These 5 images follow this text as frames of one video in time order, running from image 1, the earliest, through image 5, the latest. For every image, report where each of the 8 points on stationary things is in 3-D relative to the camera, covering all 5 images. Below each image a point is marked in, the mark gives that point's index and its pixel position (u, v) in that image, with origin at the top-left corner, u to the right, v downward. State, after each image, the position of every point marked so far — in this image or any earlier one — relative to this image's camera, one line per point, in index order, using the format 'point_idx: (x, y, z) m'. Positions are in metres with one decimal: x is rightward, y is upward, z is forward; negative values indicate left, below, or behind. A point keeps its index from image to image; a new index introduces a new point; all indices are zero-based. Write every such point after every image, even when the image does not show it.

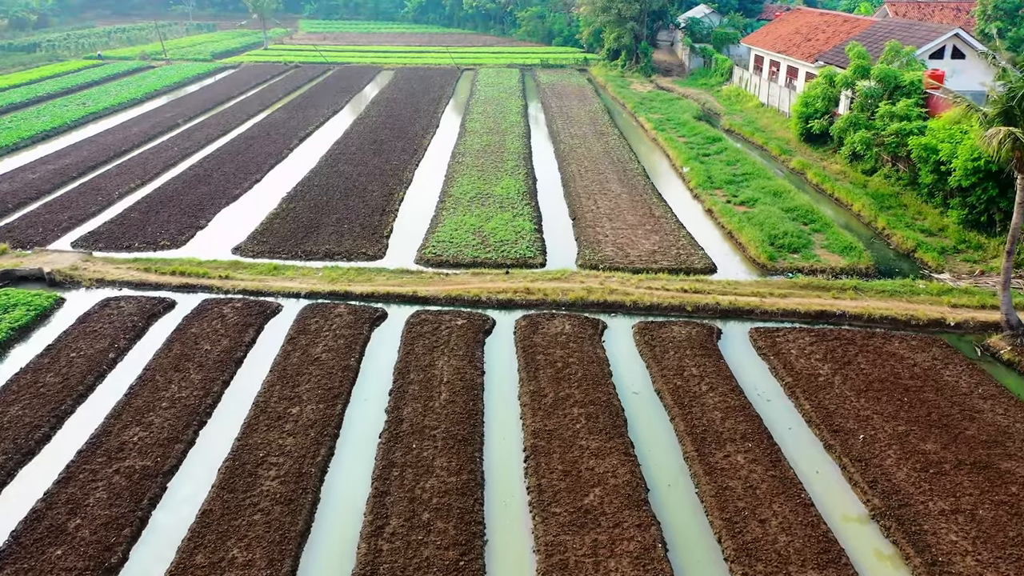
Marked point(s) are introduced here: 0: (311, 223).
0: (-4.9, +1.6, +17.2) m
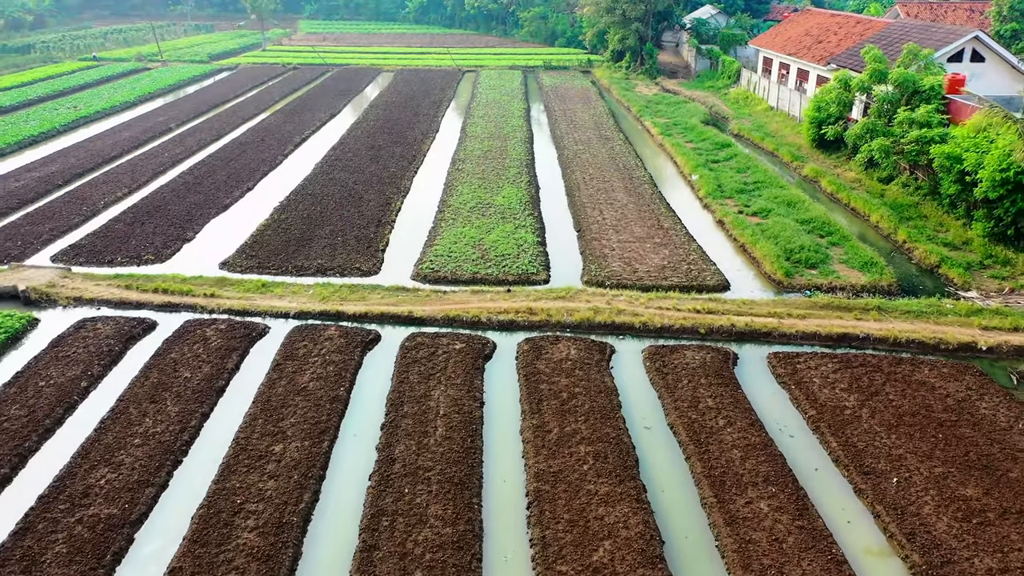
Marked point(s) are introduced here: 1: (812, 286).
0: (-4.9, +1.2, +16.4) m
1: (+6.0, 0.0, +14.0) m
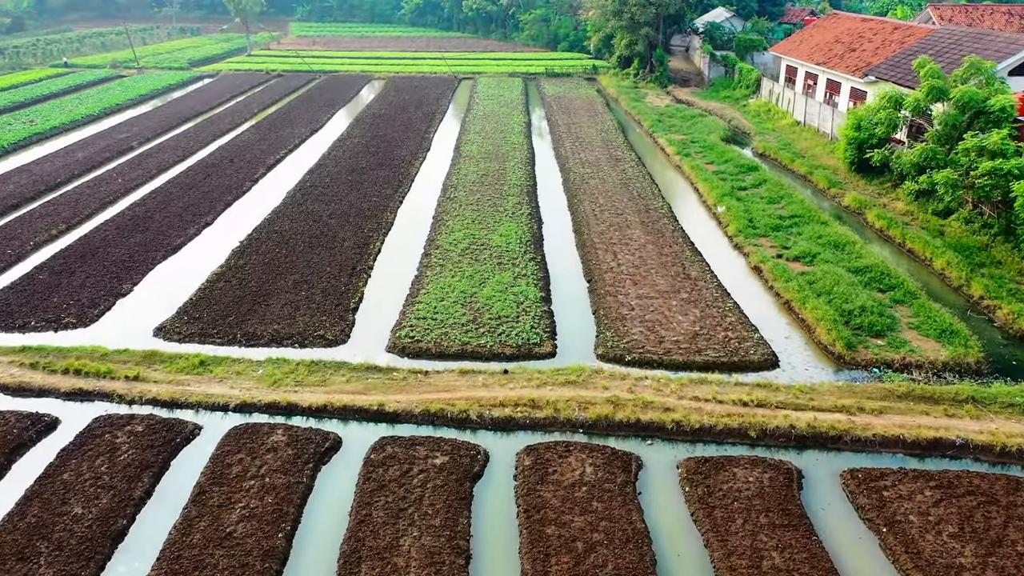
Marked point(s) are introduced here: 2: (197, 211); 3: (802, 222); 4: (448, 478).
0: (-4.9, 0.0, +13.7) m
1: (+6.0, -1.2, +11.3) m
2: (-8.0, +2.0, +17.9) m
3: (+7.0, +1.6, +16.9) m
4: (-0.8, -2.4, +8.8) m
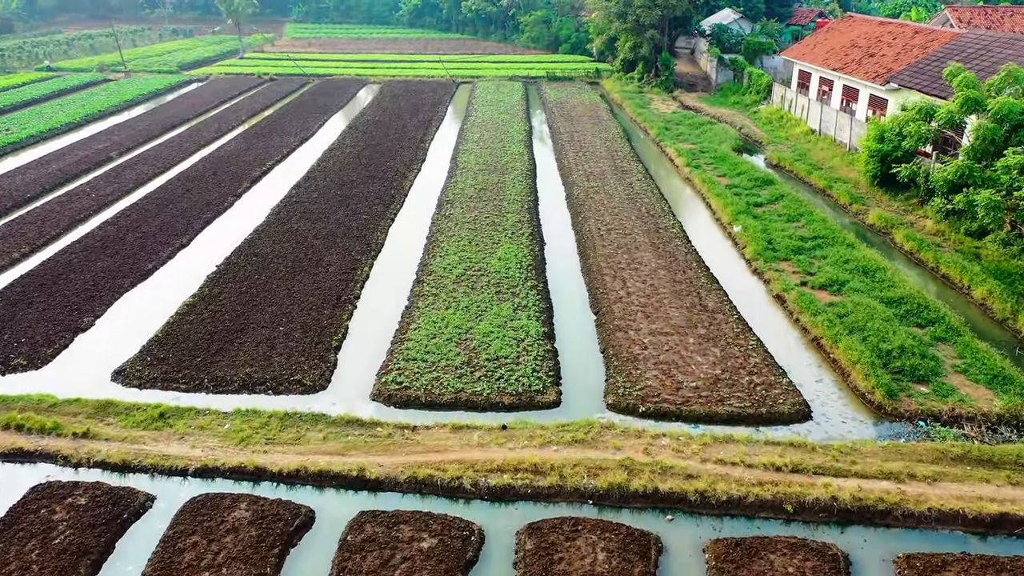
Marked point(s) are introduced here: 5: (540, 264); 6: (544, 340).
0: (-4.9, -0.6, +12.4) m
1: (+6.0, -1.8, +10.0) m
2: (-8.0, +1.3, +16.6) m
3: (+7.0, +1.0, +15.7) m
4: (-0.8, -3.0, +7.5) m
5: (+0.6, +0.5, +15.0) m
6: (+0.6, -0.9, +11.9) m
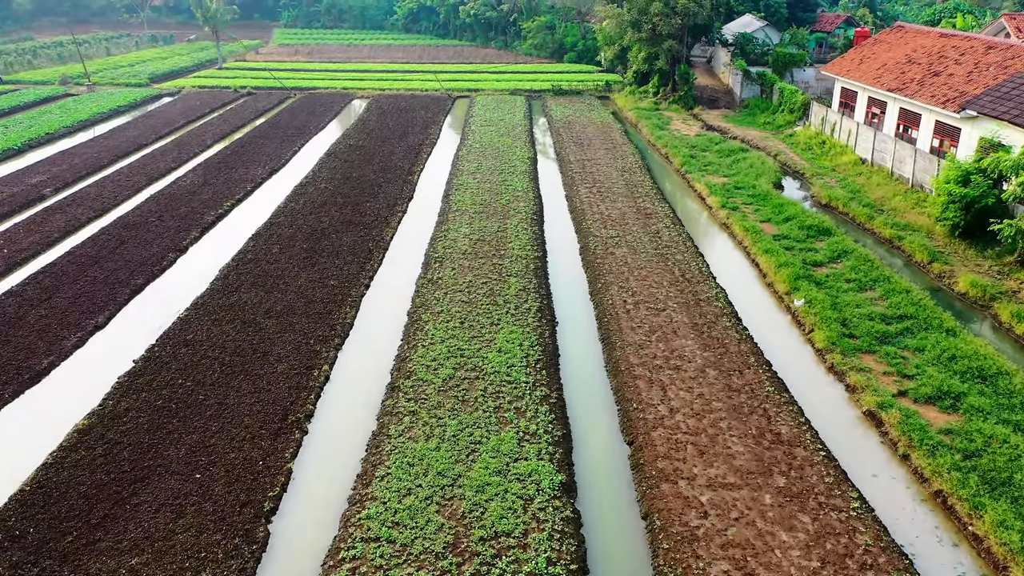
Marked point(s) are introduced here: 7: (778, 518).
0: (-4.9, -2.3, +9.0) m
1: (+6.0, -3.5, +6.6) m
2: (-8.0, -0.3, +13.2) m
3: (+7.1, -0.7, +12.2) m
4: (-0.8, -4.7, +4.1) m
5: (+0.7, -1.2, +11.5) m
6: (+0.6, -2.6, +8.5) m
7: (+3.1, -2.7, +8.3) m
